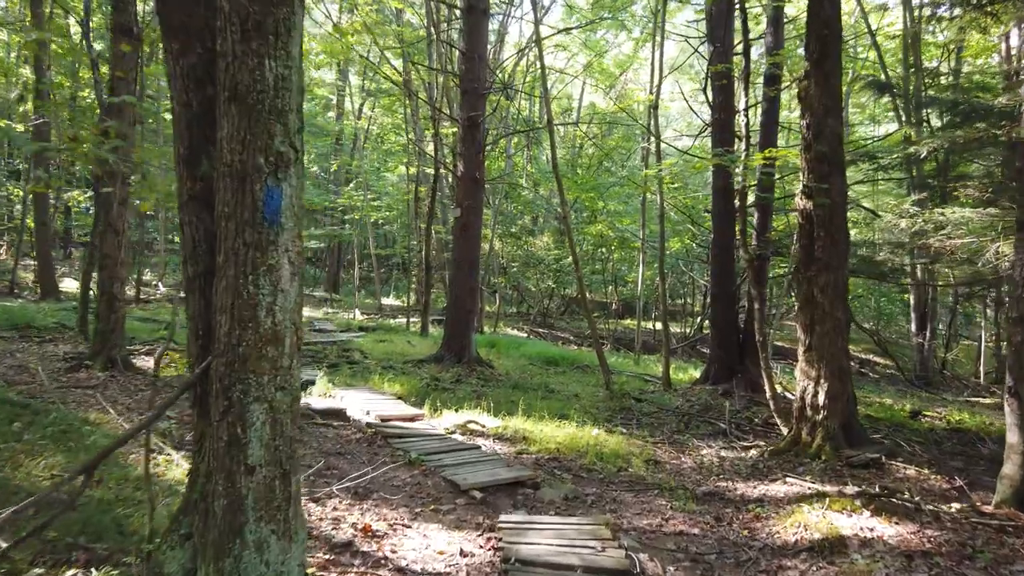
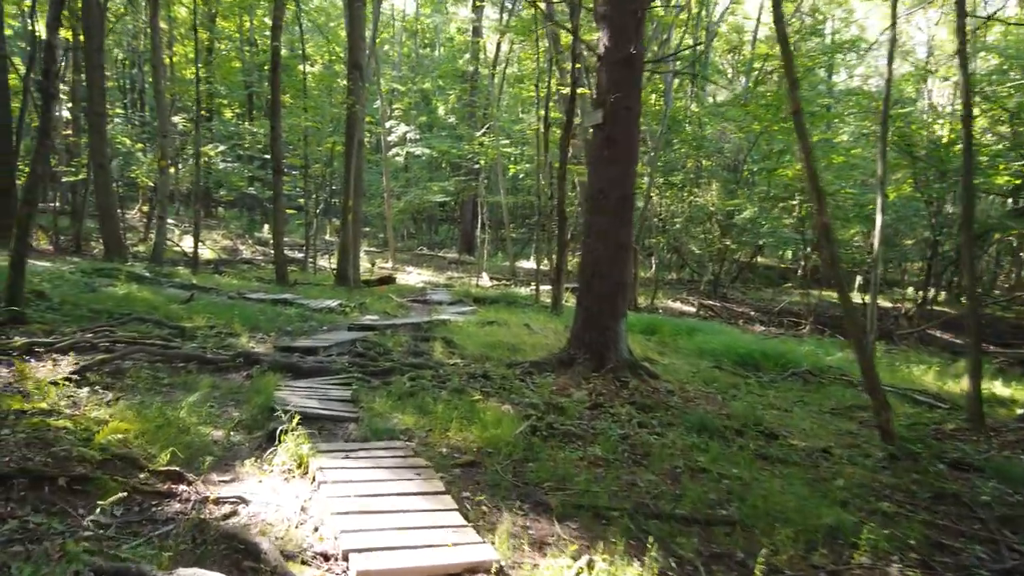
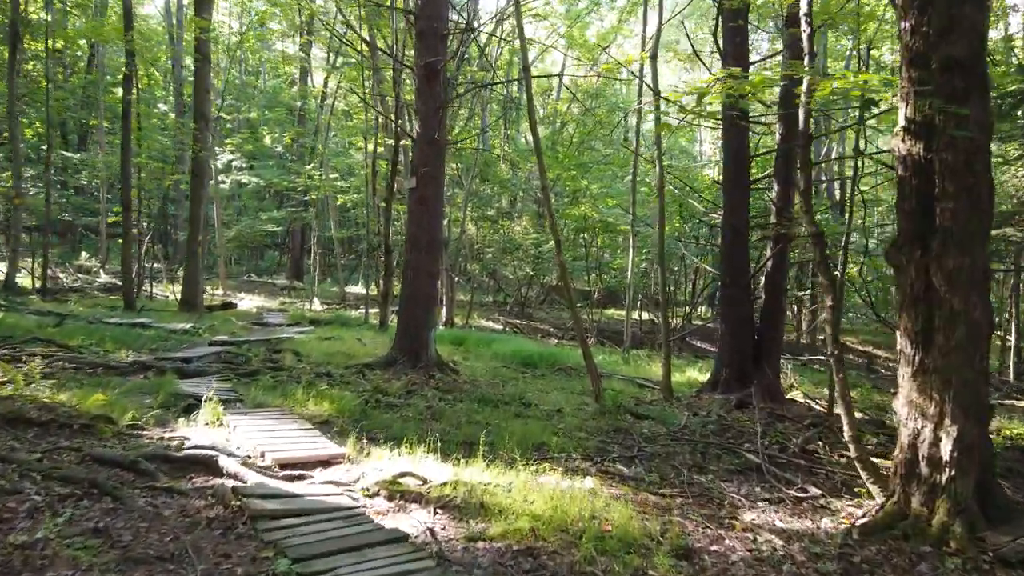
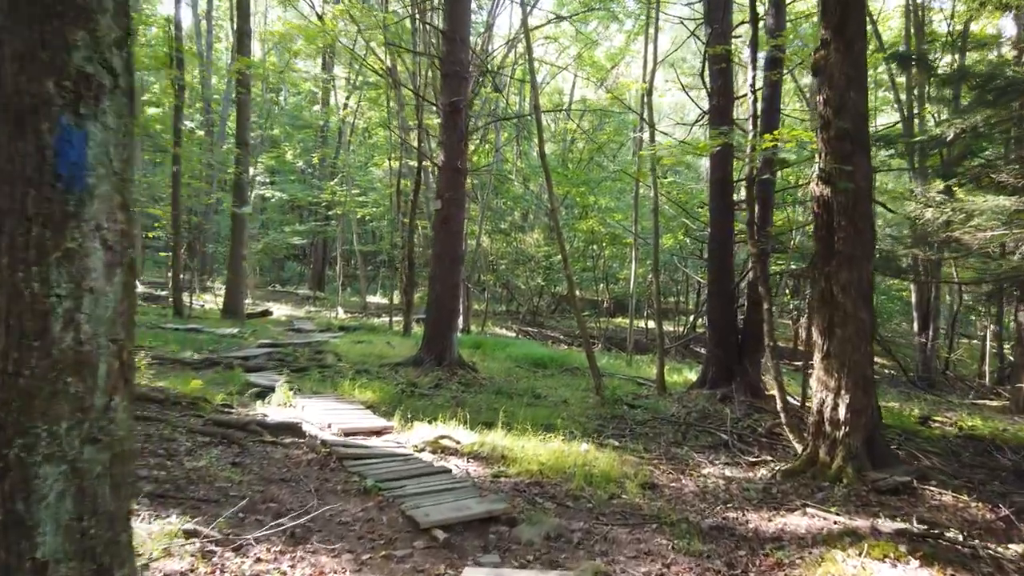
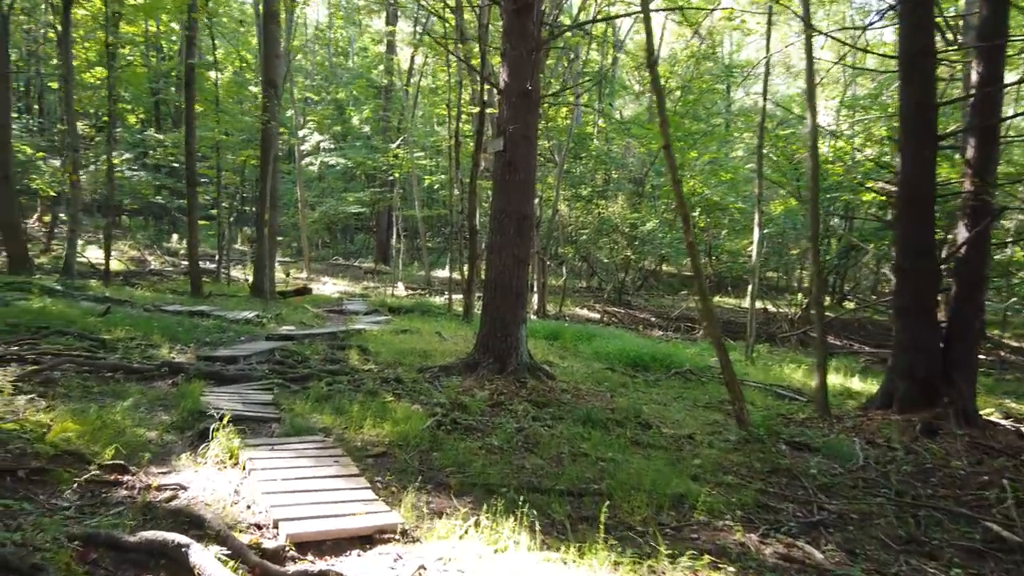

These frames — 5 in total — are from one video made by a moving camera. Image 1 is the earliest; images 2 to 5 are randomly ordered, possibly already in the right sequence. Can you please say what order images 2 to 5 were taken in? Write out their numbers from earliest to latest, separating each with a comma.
4, 3, 5, 2
